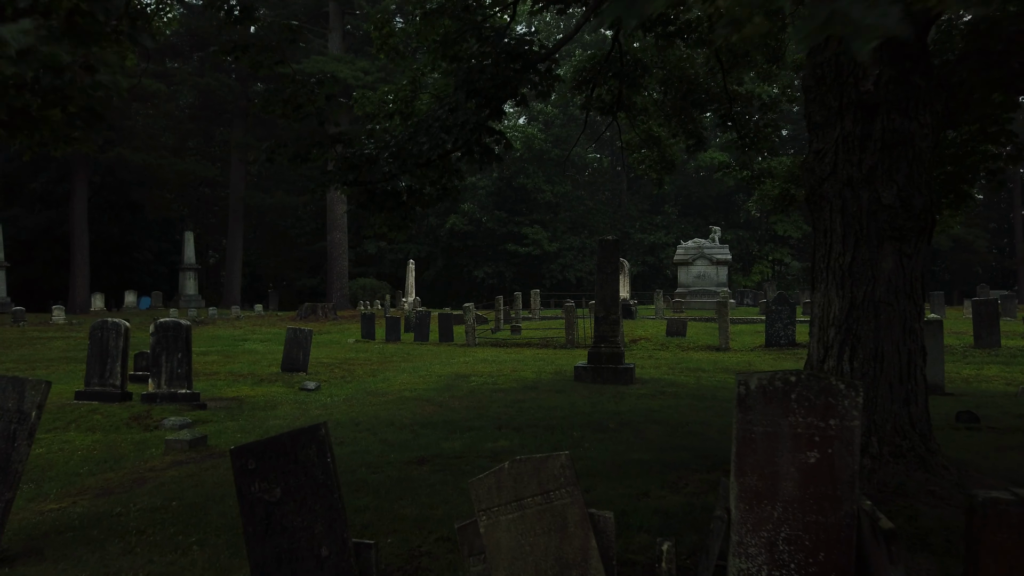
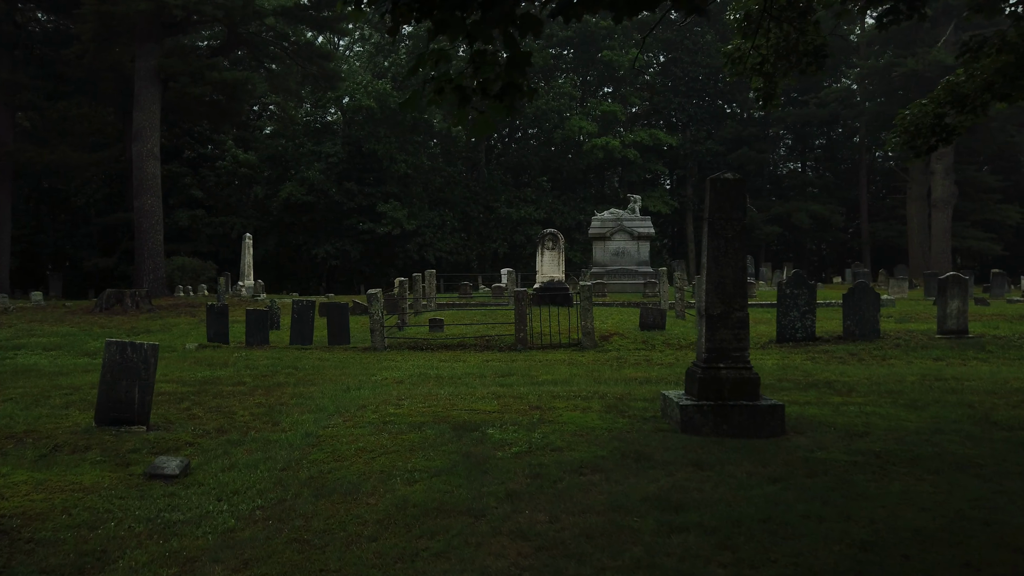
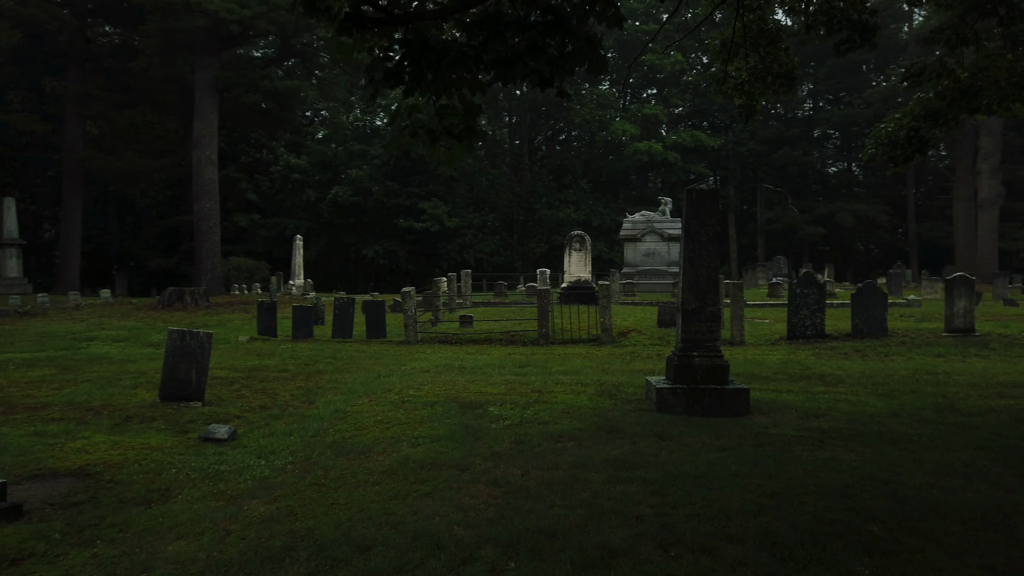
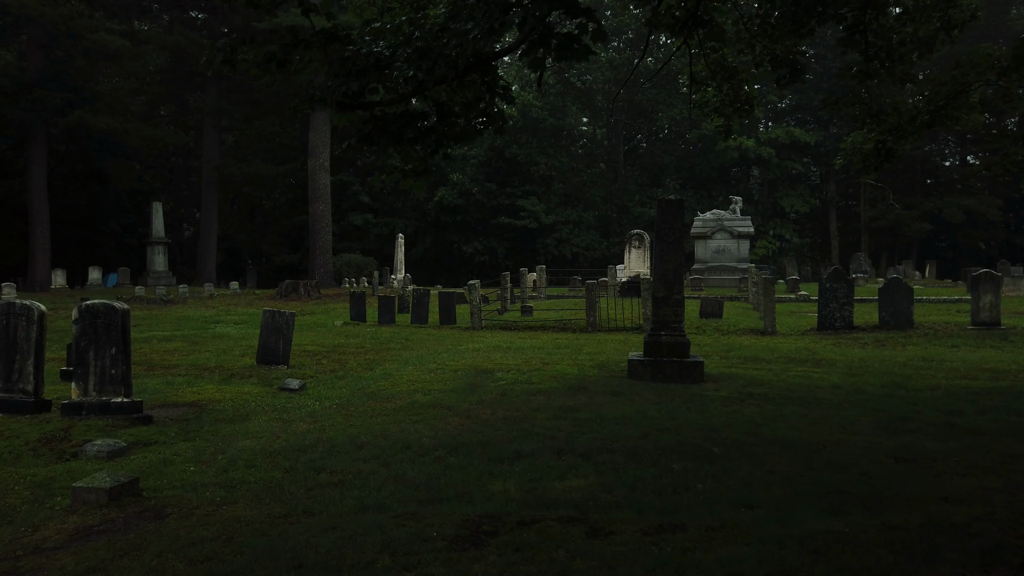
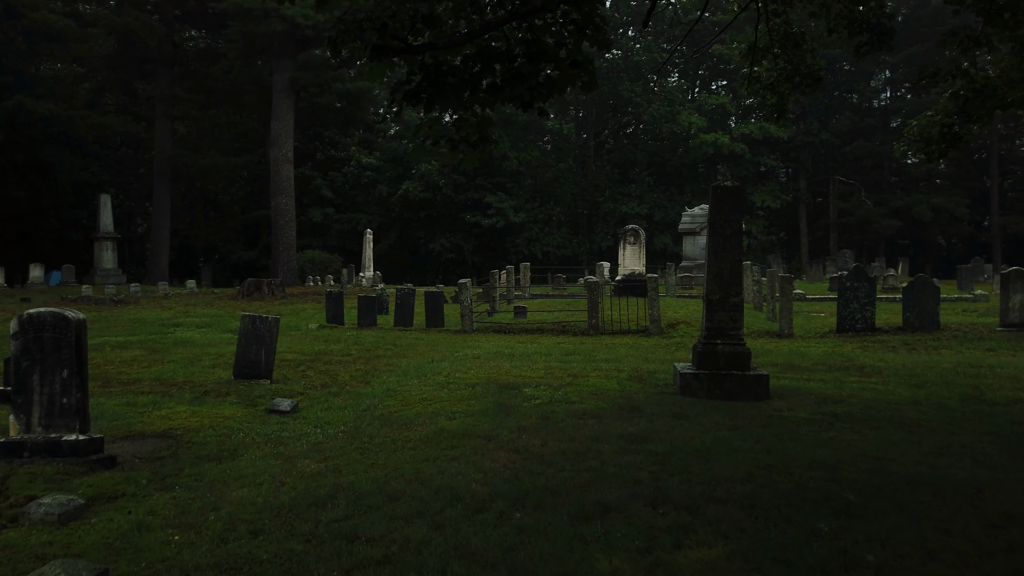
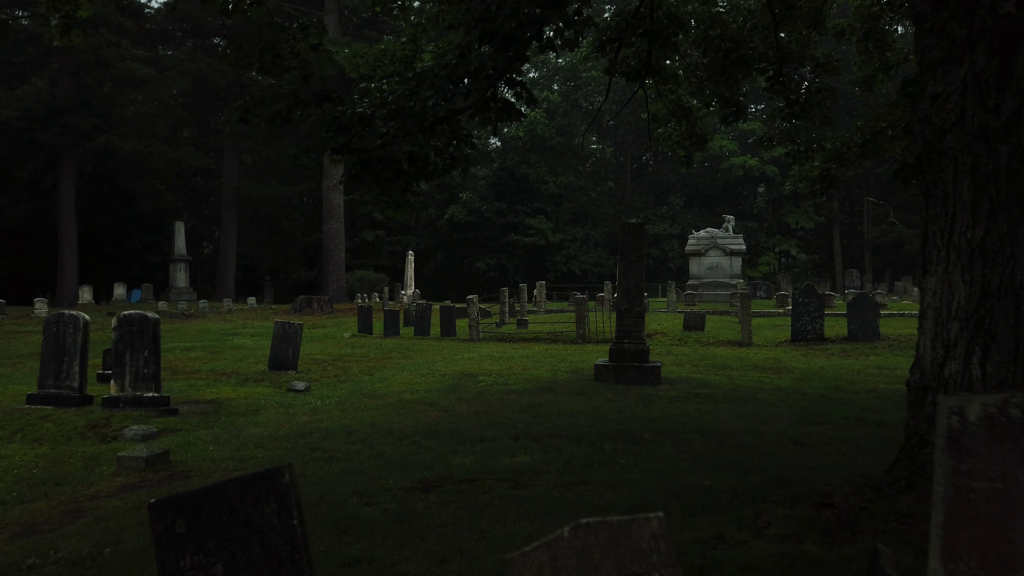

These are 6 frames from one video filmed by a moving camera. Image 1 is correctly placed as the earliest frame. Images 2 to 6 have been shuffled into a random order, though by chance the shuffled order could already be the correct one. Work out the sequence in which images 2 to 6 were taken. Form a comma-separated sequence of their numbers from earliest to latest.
6, 4, 5, 3, 2
